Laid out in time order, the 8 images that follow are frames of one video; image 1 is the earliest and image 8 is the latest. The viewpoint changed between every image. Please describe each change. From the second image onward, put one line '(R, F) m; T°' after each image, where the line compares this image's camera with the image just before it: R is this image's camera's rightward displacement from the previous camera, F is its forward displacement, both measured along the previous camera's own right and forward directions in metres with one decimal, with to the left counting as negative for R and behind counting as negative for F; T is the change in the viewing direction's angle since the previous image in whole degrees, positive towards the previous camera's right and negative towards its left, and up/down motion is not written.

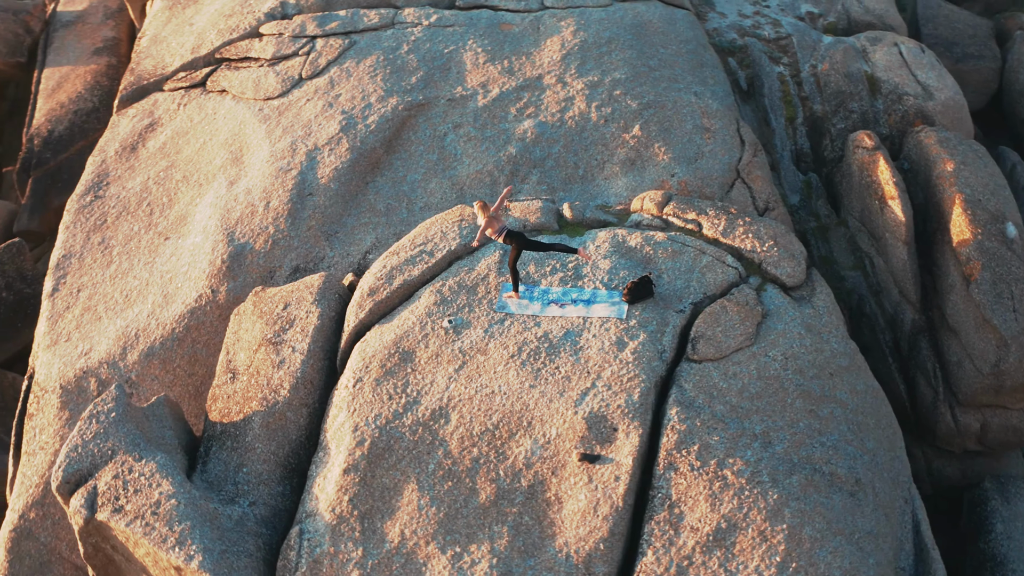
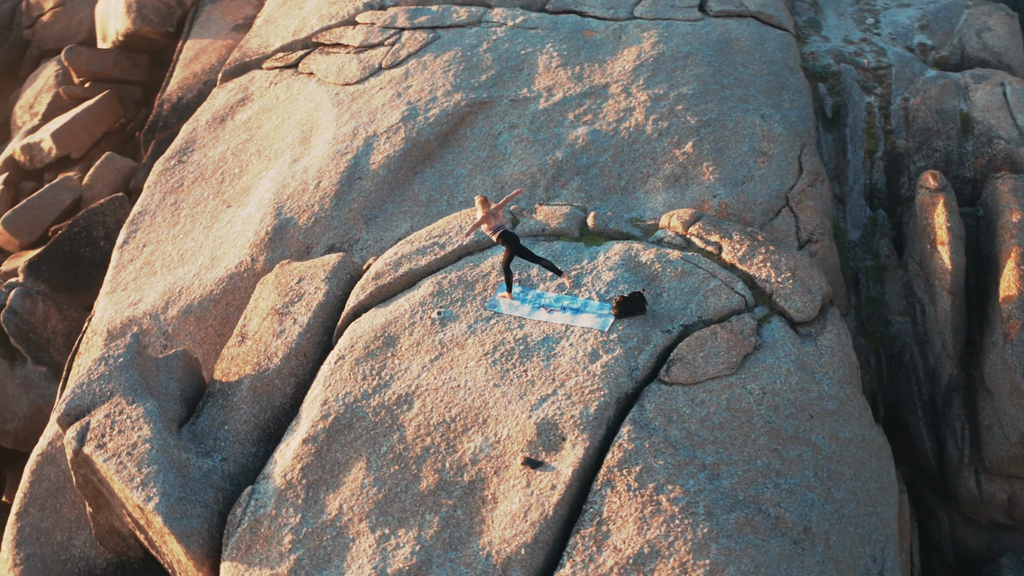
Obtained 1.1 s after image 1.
(+1.8, +0.1) m; -10°
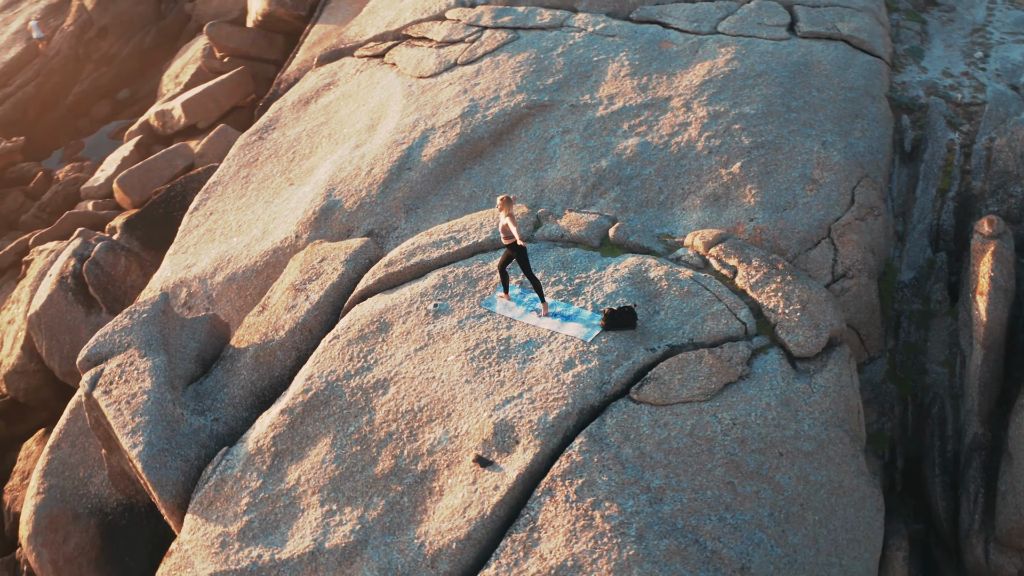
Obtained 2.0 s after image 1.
(+1.6, +0.1) m; -9°
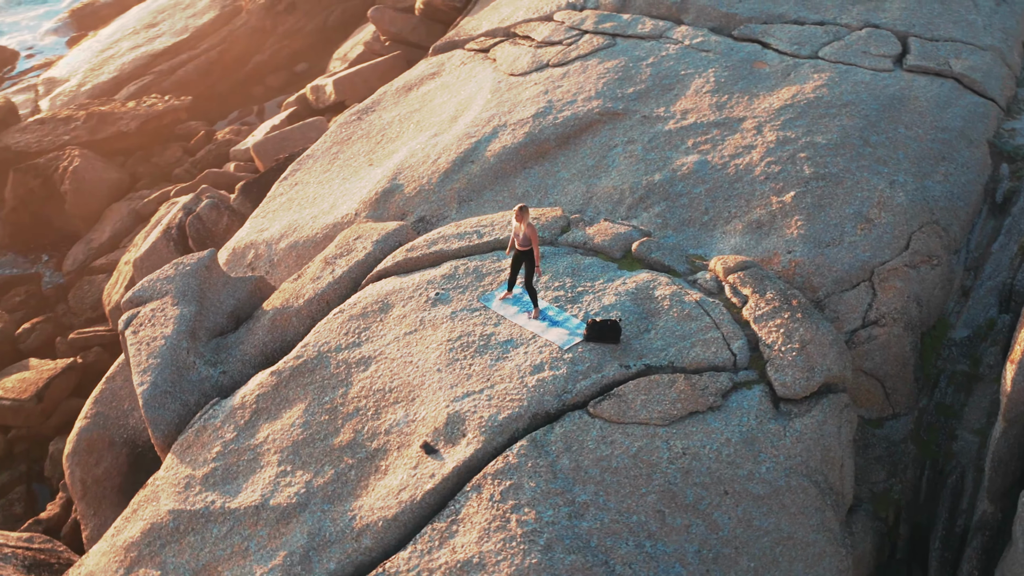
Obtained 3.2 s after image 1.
(+2.0, +0.1) m; -11°
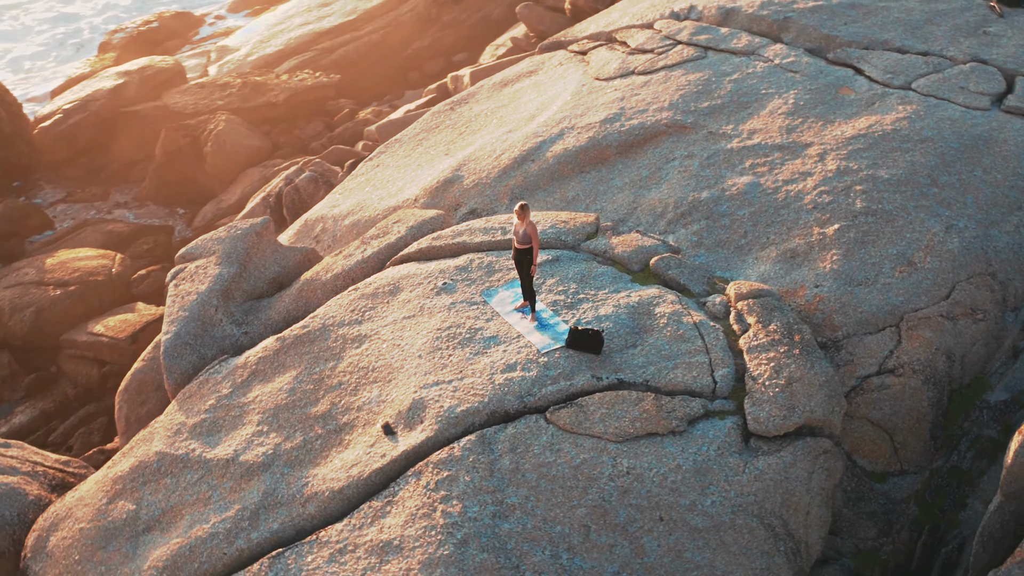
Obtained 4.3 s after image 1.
(+1.8, +0.1) m; -11°
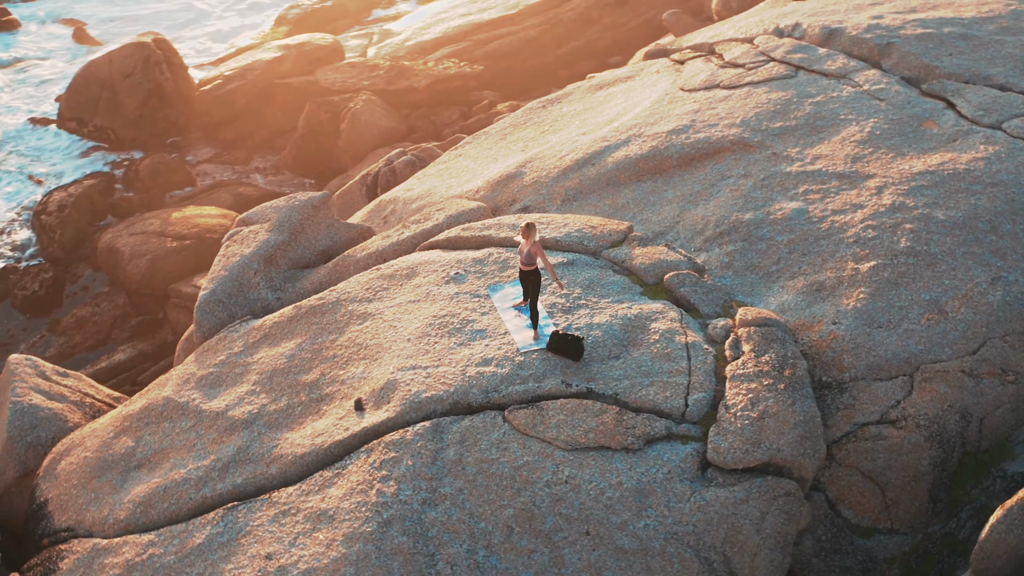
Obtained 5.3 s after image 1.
(+1.8, +0.1) m; -11°
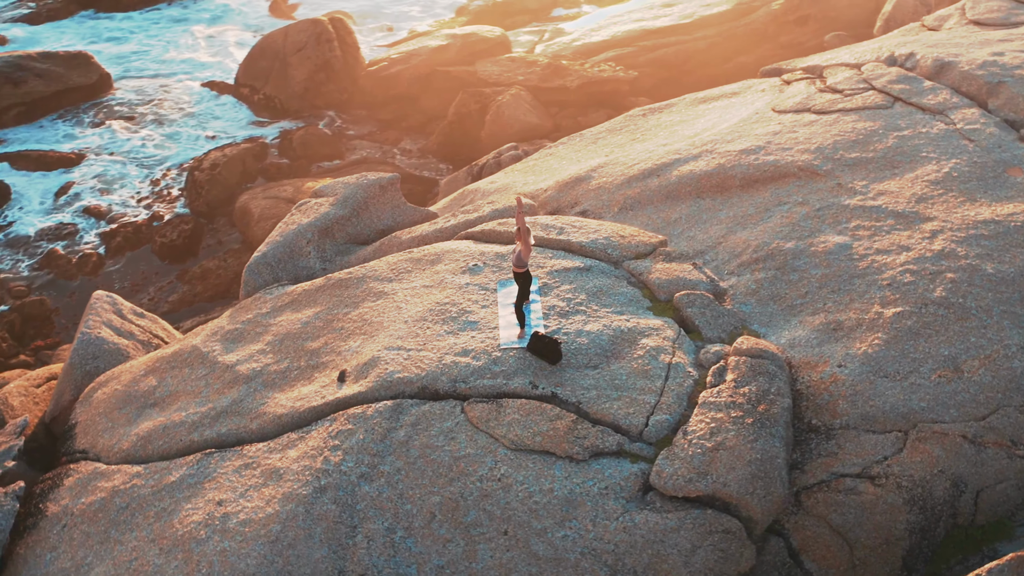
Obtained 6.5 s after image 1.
(+1.9, +0.1) m; -11°
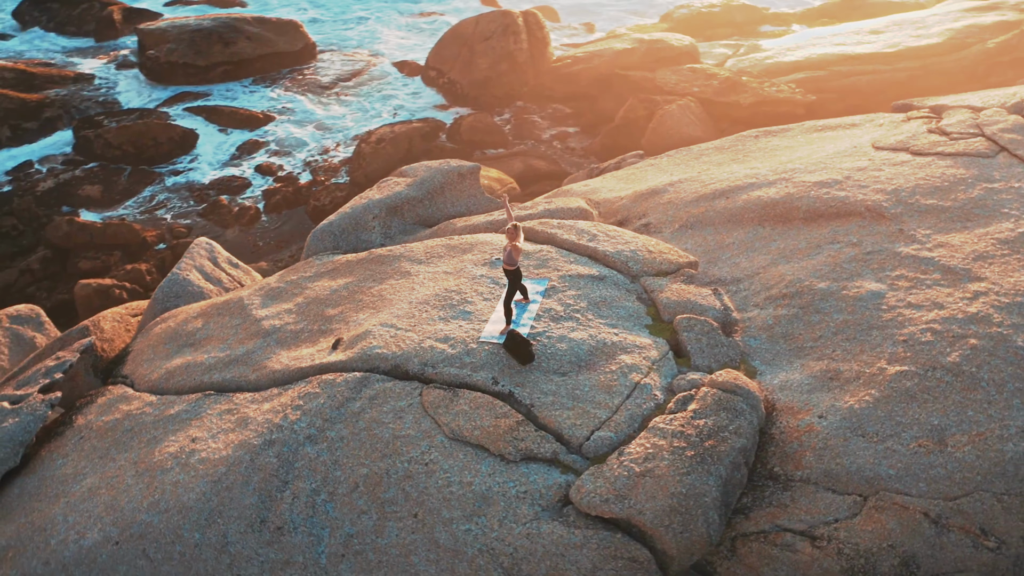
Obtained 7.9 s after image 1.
(+2.2, +0.2) m; -13°
